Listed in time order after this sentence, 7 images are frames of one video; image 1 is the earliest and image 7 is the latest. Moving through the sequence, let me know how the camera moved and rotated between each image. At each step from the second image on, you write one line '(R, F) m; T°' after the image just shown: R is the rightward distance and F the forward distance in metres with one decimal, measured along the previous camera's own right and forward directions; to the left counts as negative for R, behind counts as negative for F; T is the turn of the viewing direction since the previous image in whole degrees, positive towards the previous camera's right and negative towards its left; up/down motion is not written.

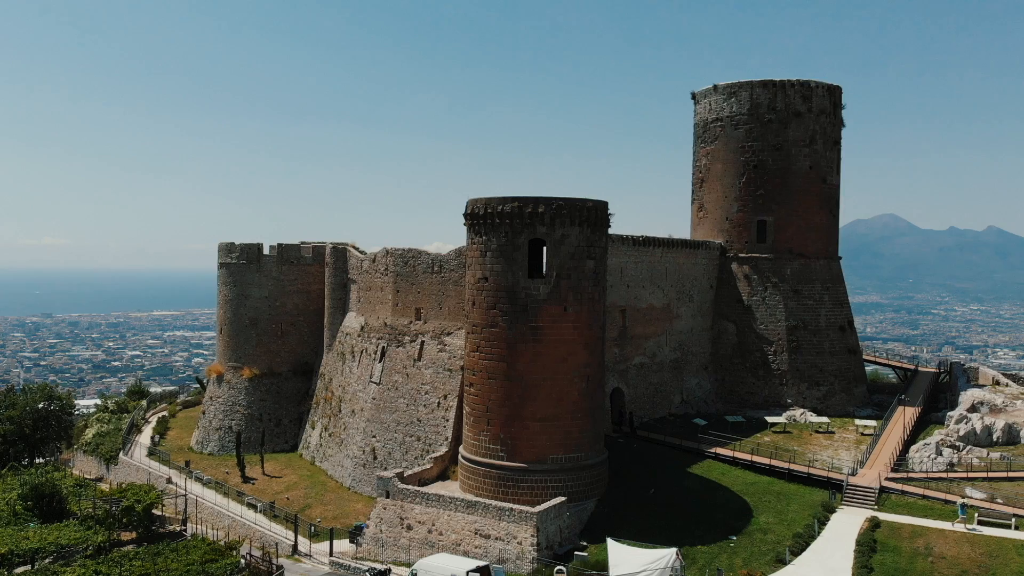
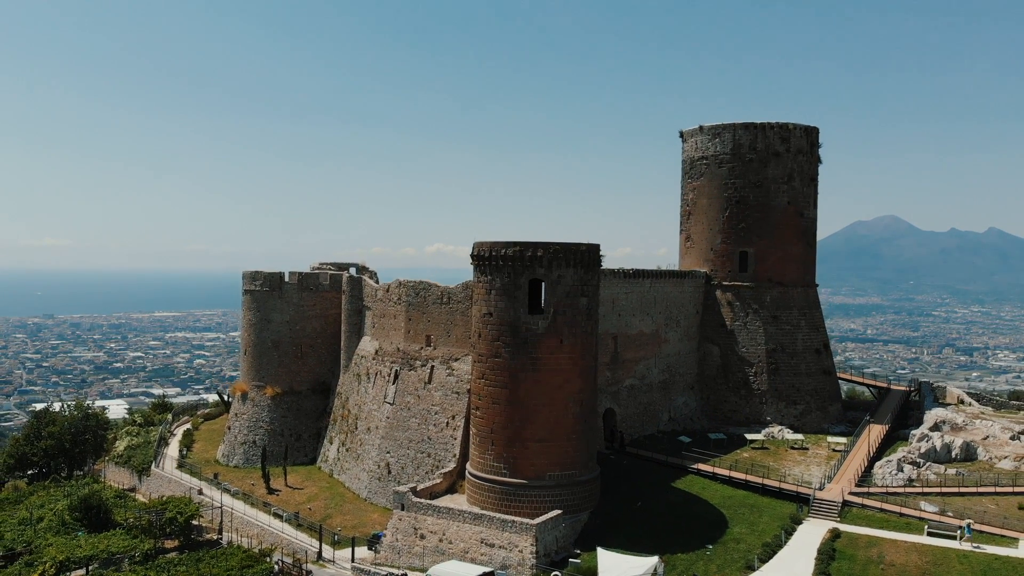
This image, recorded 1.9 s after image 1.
(0.0, -2.7) m; 0°
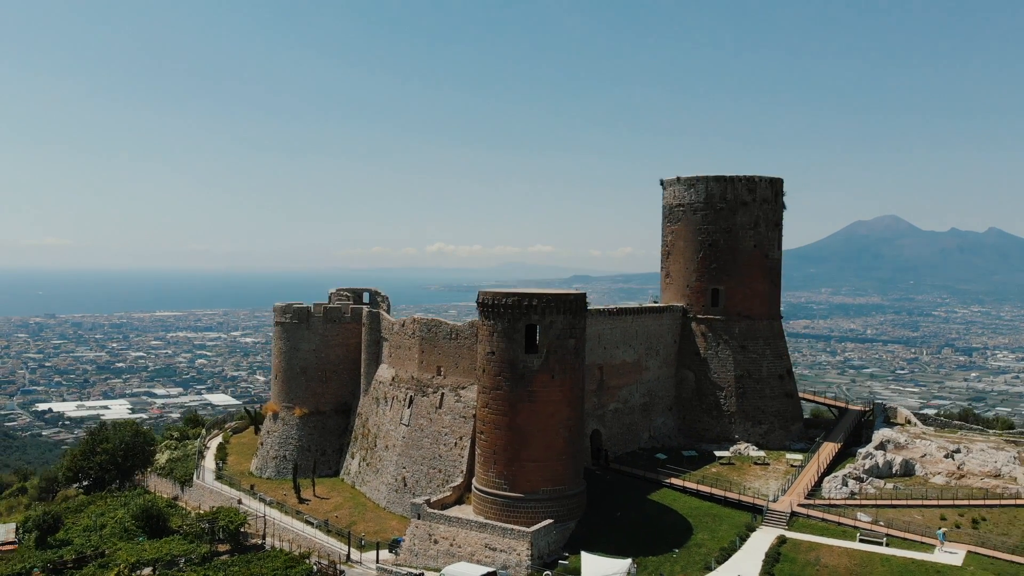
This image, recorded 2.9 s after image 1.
(0.0, -4.5) m; 0°
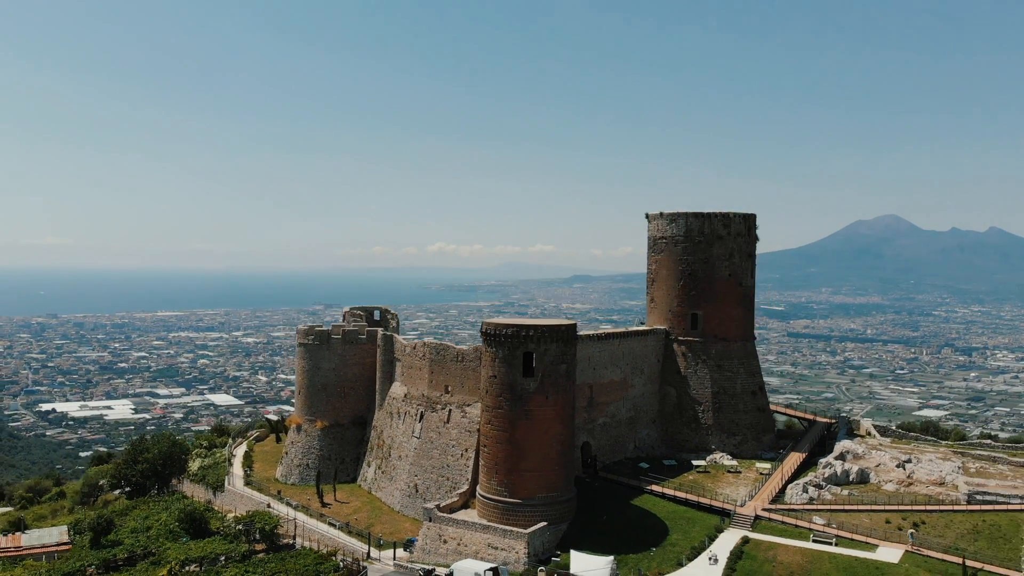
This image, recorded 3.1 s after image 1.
(+0.1, -4.3) m; 0°
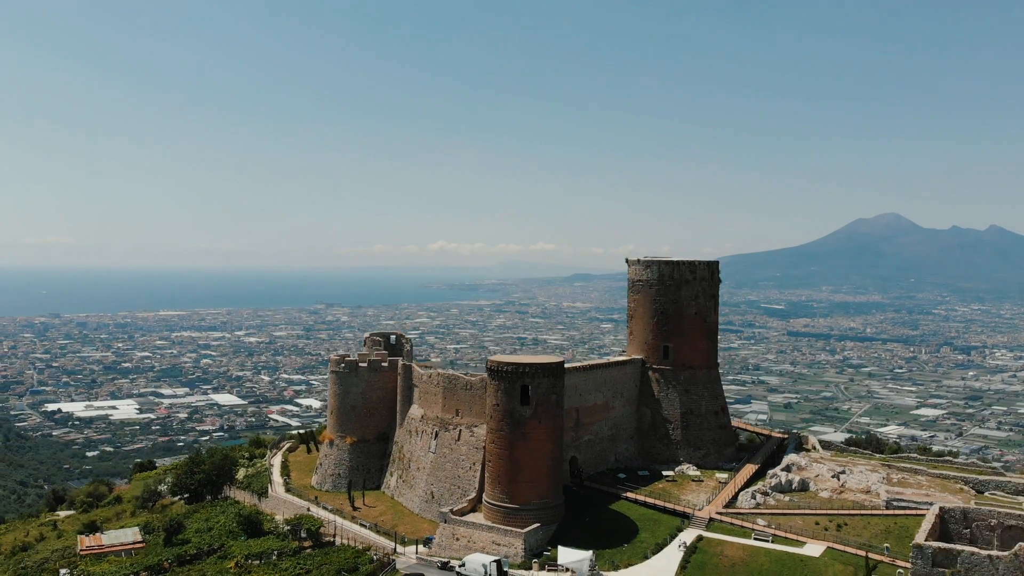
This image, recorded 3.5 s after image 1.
(+0.1, -7.7) m; 0°
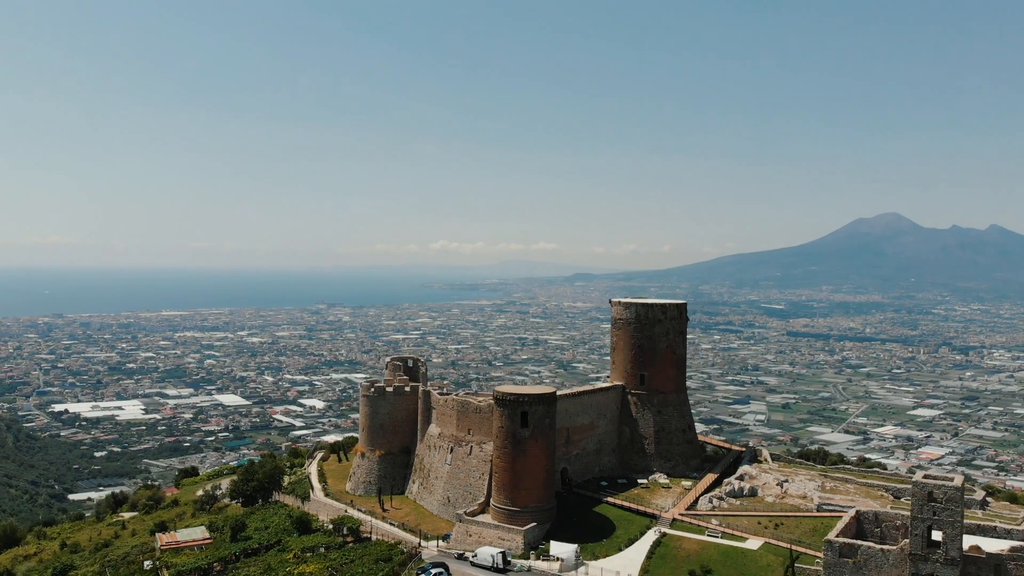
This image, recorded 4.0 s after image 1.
(-0.1, -10.1) m; 0°
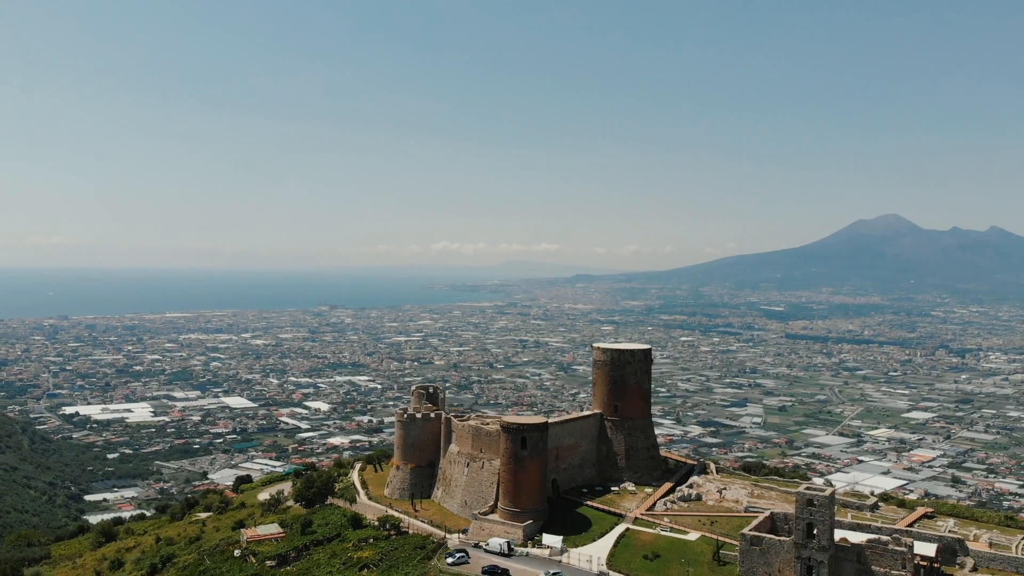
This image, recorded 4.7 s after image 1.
(-0.1, -17.1) m; 0°
